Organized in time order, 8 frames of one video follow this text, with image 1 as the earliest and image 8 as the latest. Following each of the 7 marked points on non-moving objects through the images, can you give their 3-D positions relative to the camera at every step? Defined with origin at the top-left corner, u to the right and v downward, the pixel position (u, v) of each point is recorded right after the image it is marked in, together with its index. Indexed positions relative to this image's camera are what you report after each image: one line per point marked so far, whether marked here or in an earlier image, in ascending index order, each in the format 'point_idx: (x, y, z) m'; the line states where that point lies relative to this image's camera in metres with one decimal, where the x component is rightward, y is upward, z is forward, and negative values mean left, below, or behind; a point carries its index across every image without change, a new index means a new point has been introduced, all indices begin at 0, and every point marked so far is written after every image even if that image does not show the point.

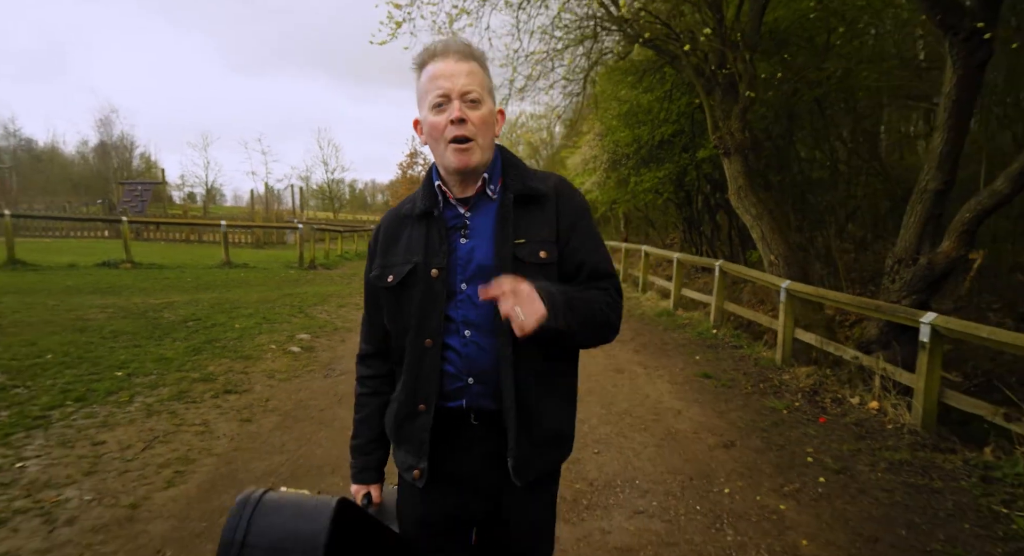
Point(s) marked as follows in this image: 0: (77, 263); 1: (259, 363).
0: (-10.3, +0.4, +13.1) m
1: (-2.9, -1.0, +6.5) m
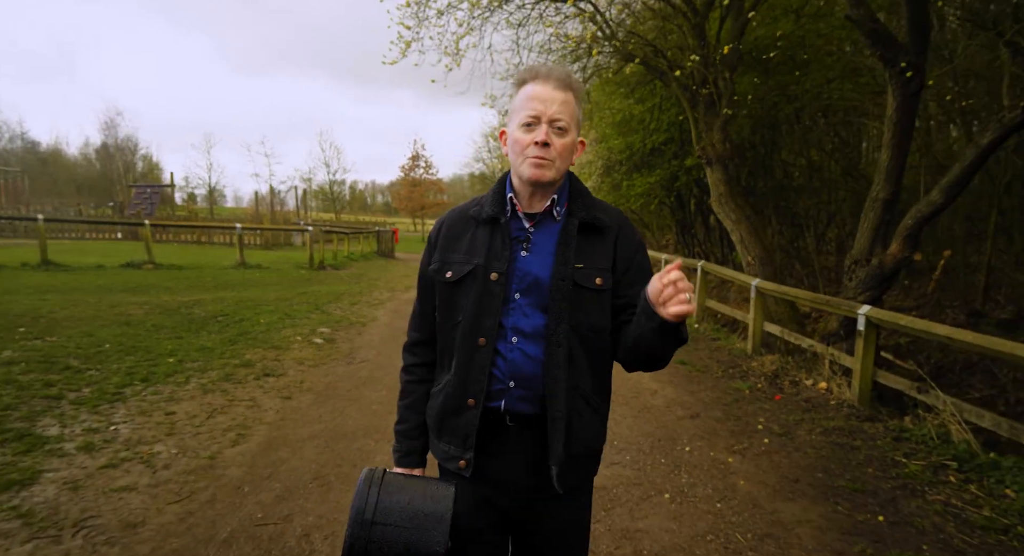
0: (-10.3, +0.4, +14.0) m
1: (-2.9, -1.0, +7.4) m
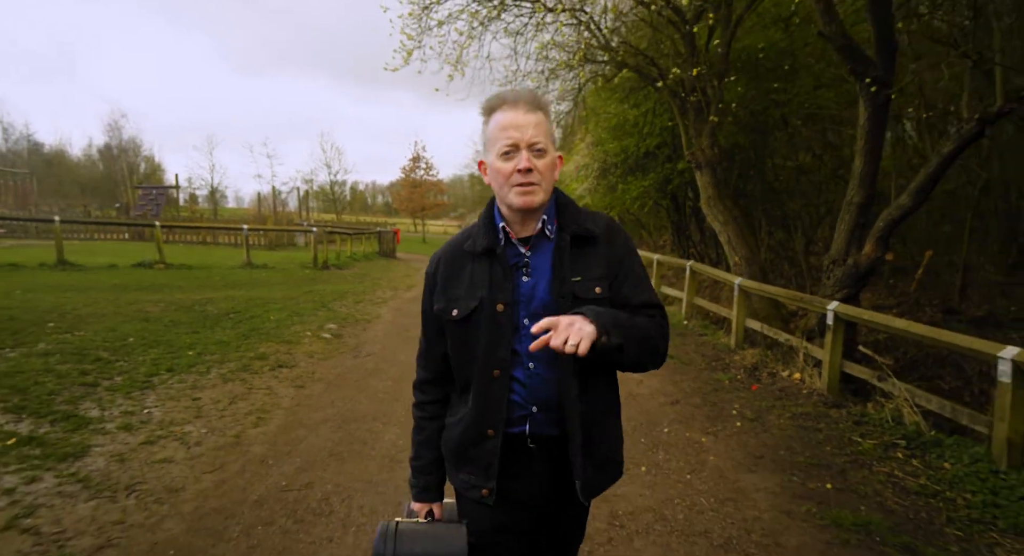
0: (-10.3, +0.4, +14.5) m
1: (-3.0, -0.9, +7.9) m
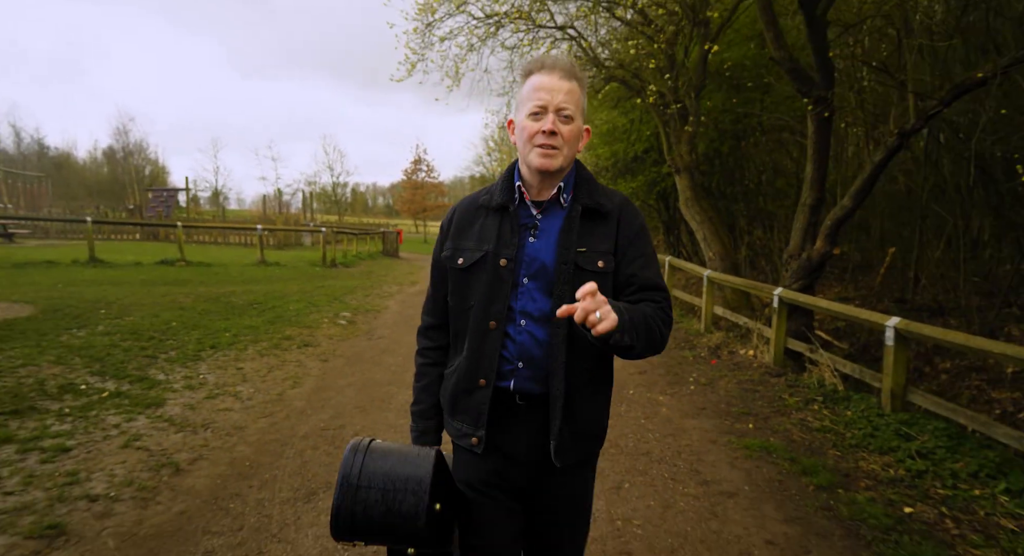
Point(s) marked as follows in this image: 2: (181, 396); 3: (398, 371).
0: (-10.4, +0.5, +15.6) m
1: (-3.1, -0.8, +9.0) m
2: (-3.2, -1.1, +5.5) m
3: (-1.4, -1.2, +6.9) m
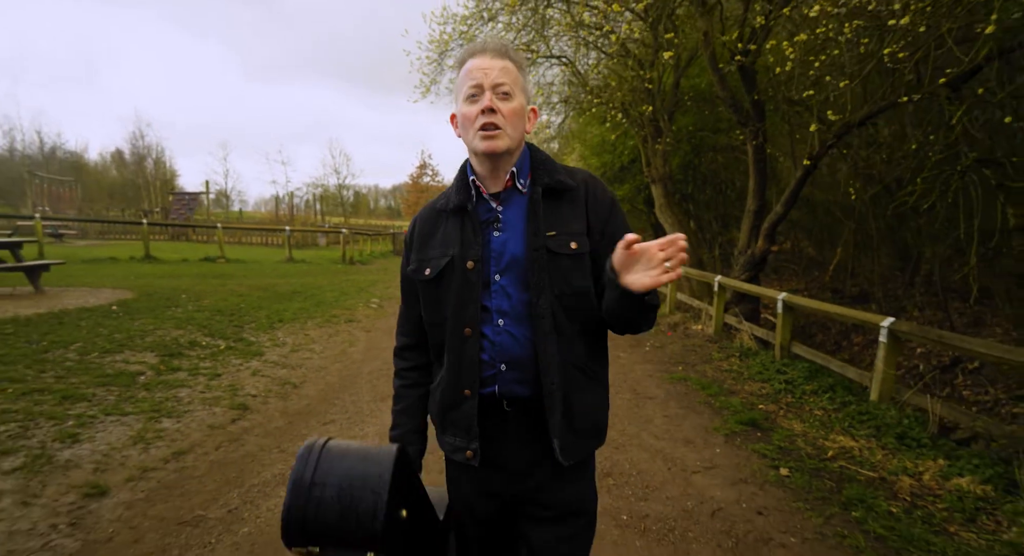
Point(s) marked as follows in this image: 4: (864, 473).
0: (-10.4, +0.7, +17.7) m
1: (-3.1, -0.7, +11.1) m
2: (-3.2, -1.0, +7.6) m
3: (-1.4, -1.0, +9.0) m
4: (+2.5, -1.4, +3.9) m
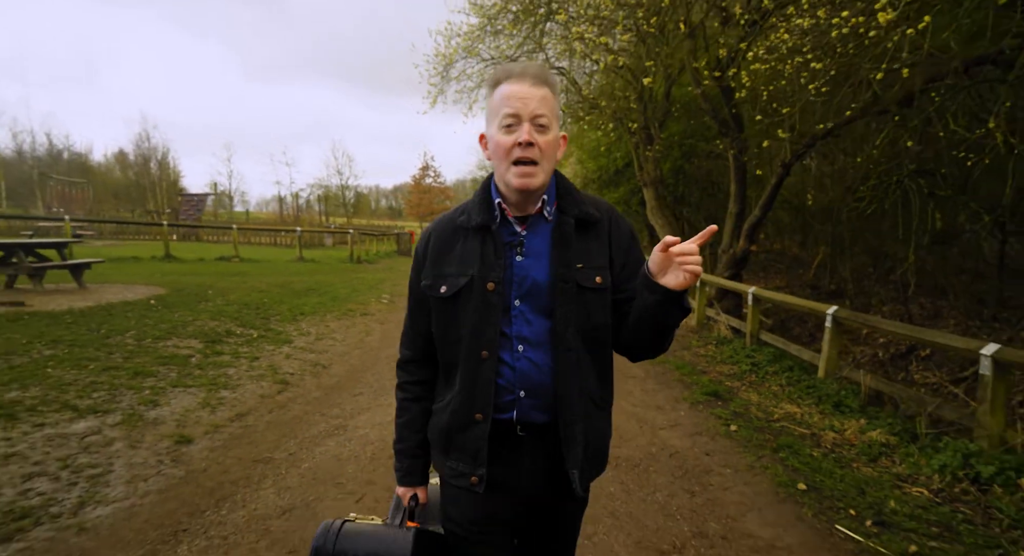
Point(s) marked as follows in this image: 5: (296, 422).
0: (-10.3, +0.7, +18.6) m
1: (-3.0, -0.6, +12.0) m
2: (-3.2, -0.9, +8.5) m
3: (-1.4, -0.9, +9.9) m
4: (+2.5, -1.3, +4.9) m
5: (-1.9, -1.3, +5.0) m
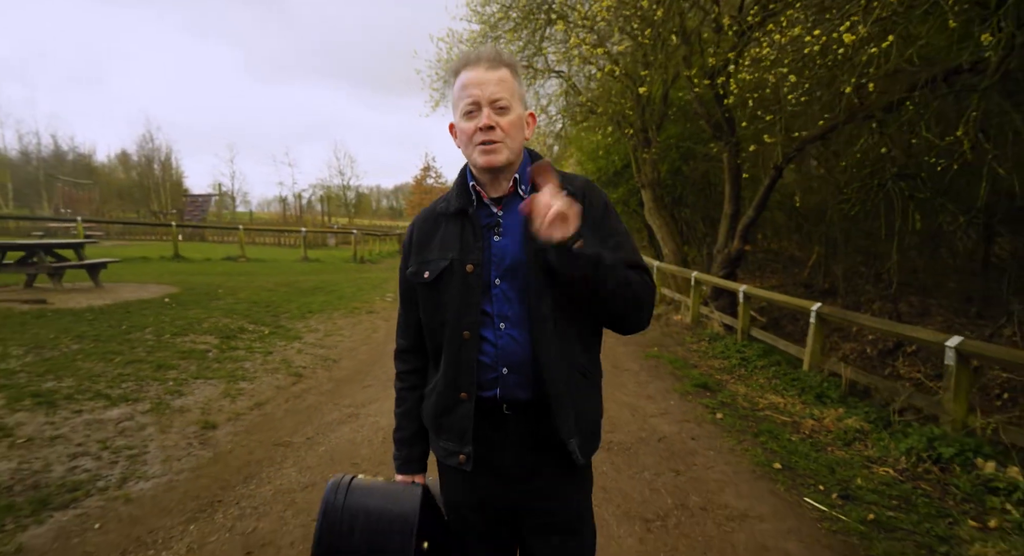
0: (-10.3, +0.7, +19.0) m
1: (-3.0, -0.6, +12.3) m
2: (-3.2, -0.9, +8.8) m
3: (-1.4, -0.9, +10.3) m
4: (+2.5, -1.3, +5.2) m
5: (-1.9, -1.3, +5.4) m
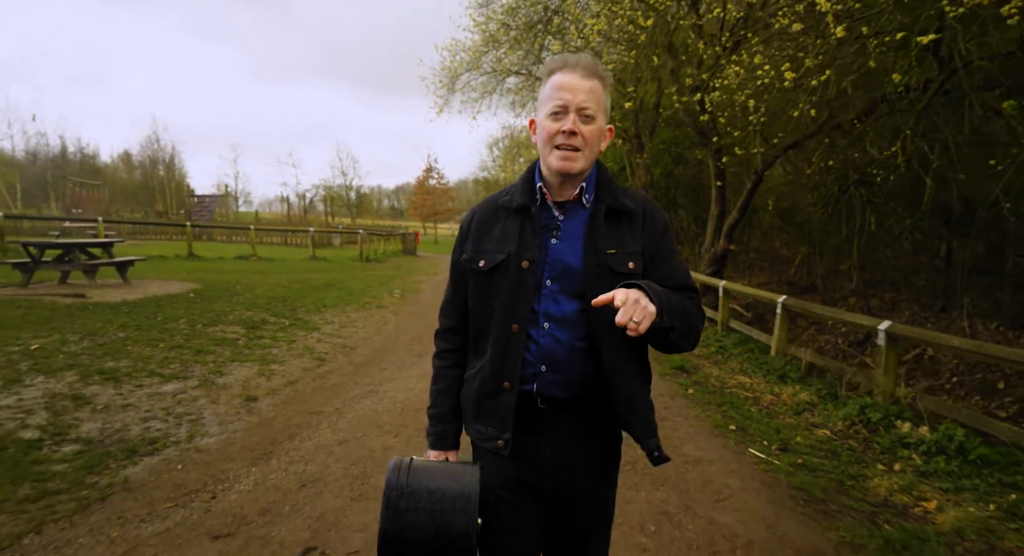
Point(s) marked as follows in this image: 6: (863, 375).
0: (-10.3, +0.8, +19.8) m
1: (-3.0, -0.5, +13.1) m
2: (-3.2, -0.8, +9.6) m
3: (-1.4, -0.8, +11.0) m
4: (+2.5, -1.2, +6.0) m
5: (-1.9, -1.2, +6.1) m
6: (+3.5, -0.9, +5.5) m
